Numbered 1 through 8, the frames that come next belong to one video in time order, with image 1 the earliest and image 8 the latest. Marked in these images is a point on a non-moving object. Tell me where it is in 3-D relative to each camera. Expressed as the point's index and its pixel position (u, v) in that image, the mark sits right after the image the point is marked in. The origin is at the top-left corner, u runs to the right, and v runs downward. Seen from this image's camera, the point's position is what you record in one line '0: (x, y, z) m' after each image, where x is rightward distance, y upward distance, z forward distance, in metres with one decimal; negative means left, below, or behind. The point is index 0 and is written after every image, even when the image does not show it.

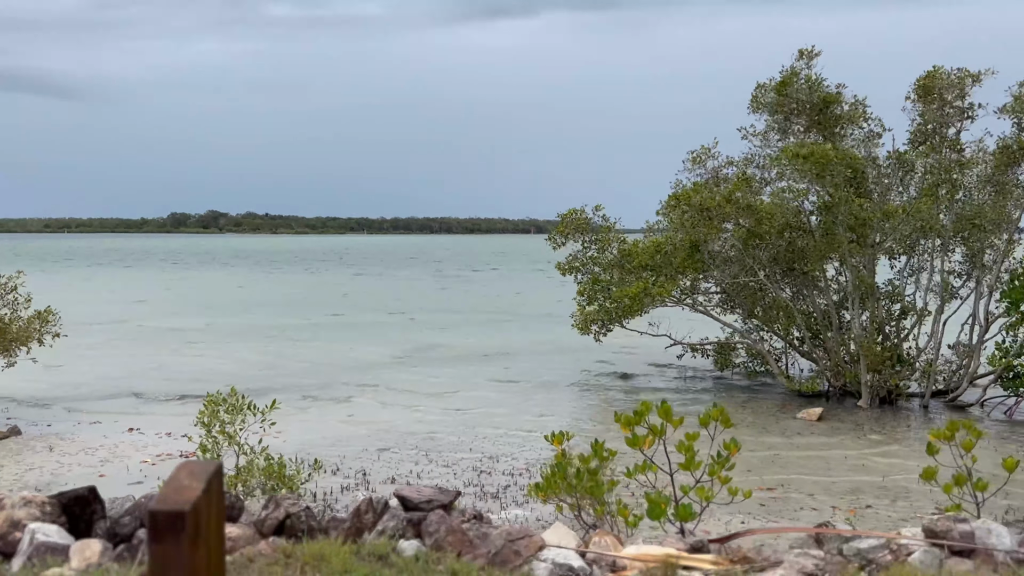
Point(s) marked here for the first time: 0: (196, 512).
0: (-1.0, -0.6, +2.4) m
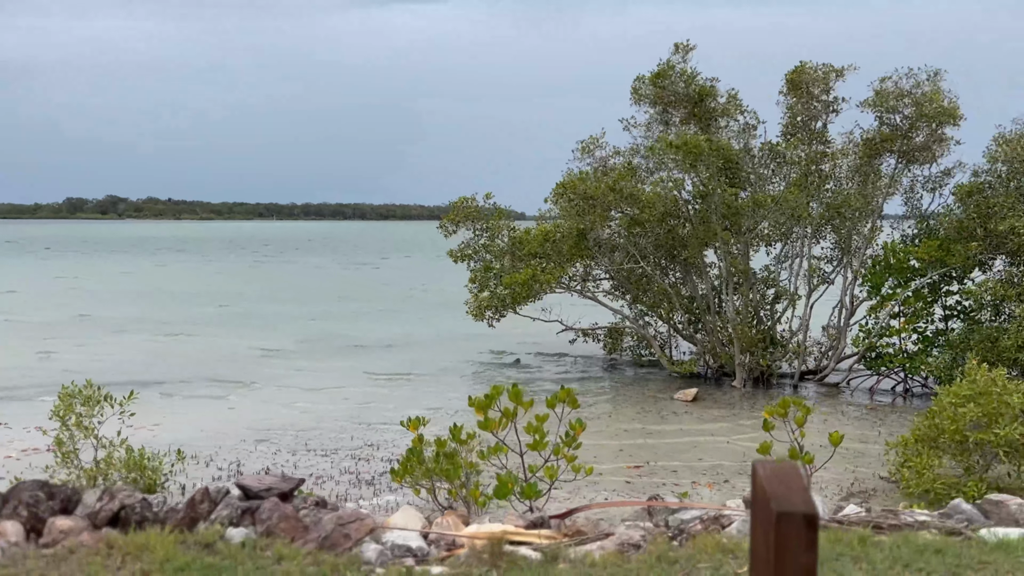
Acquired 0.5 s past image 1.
0: (-1.8, -0.6, +2.4) m
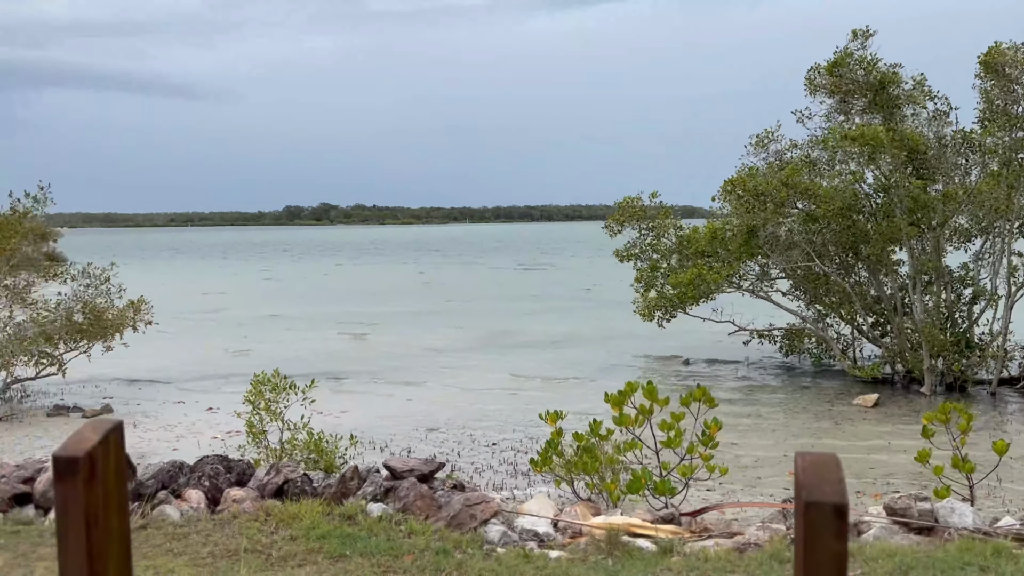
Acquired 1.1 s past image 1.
0: (-1.6, -0.6, +3.0) m
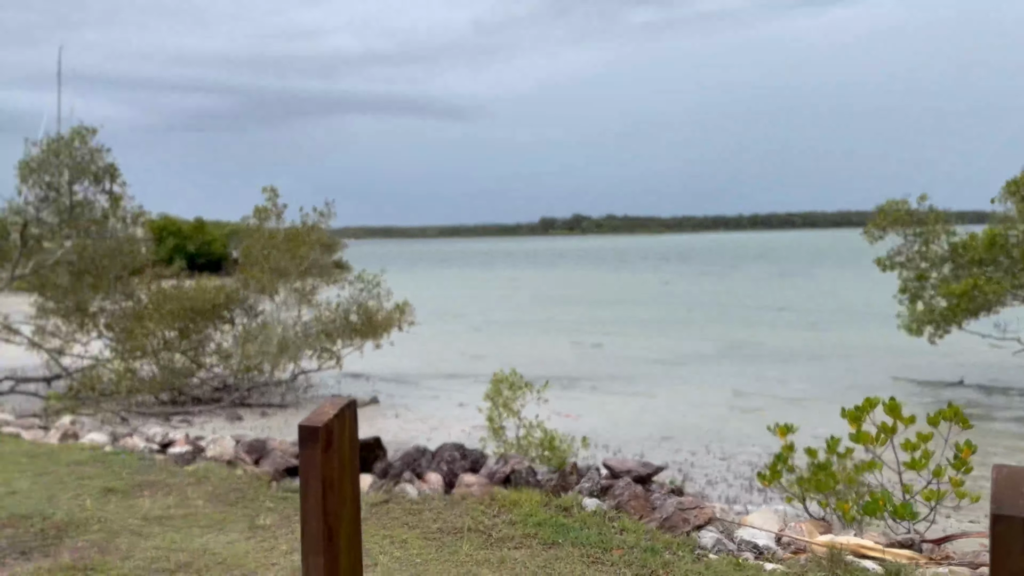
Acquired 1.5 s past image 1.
0: (-0.8, -0.6, +3.6) m
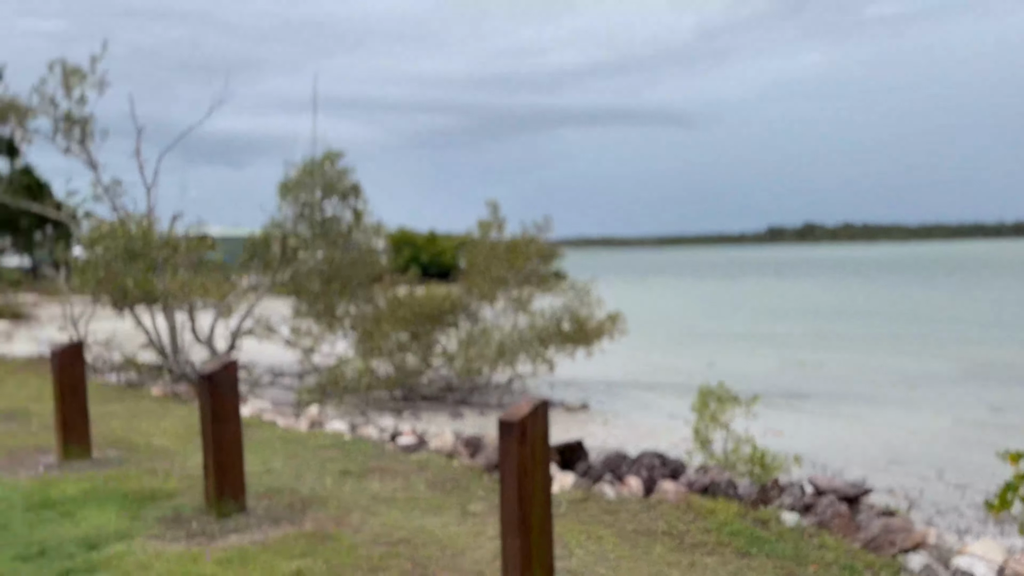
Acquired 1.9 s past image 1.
0: (0.0, -0.6, +3.9) m
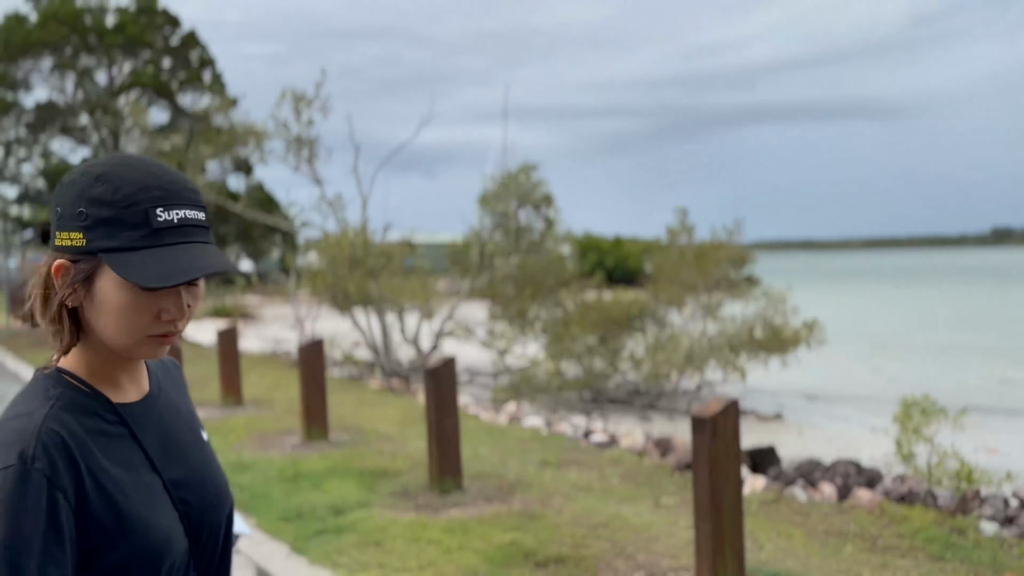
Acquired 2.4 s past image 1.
0: (+1.0, -0.7, +4.3) m
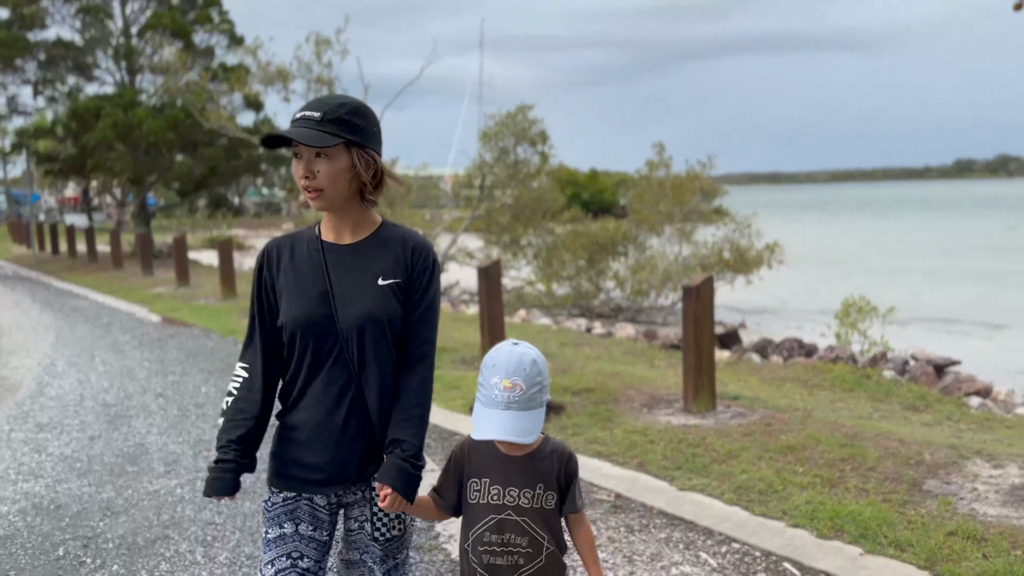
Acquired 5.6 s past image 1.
0: (+1.4, 0.0, +6.5) m
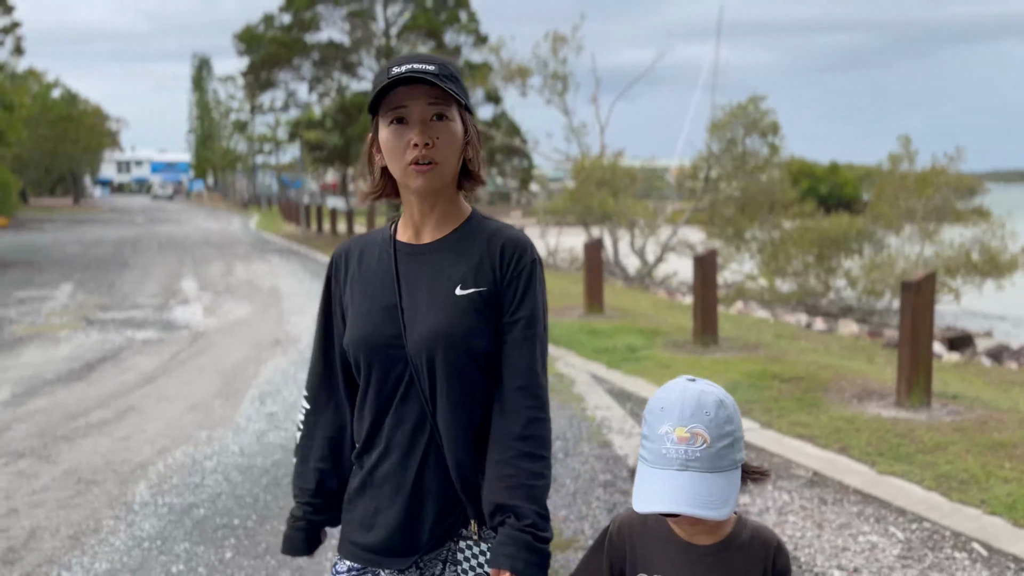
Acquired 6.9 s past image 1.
0: (+3.1, 0.0, +6.5) m
